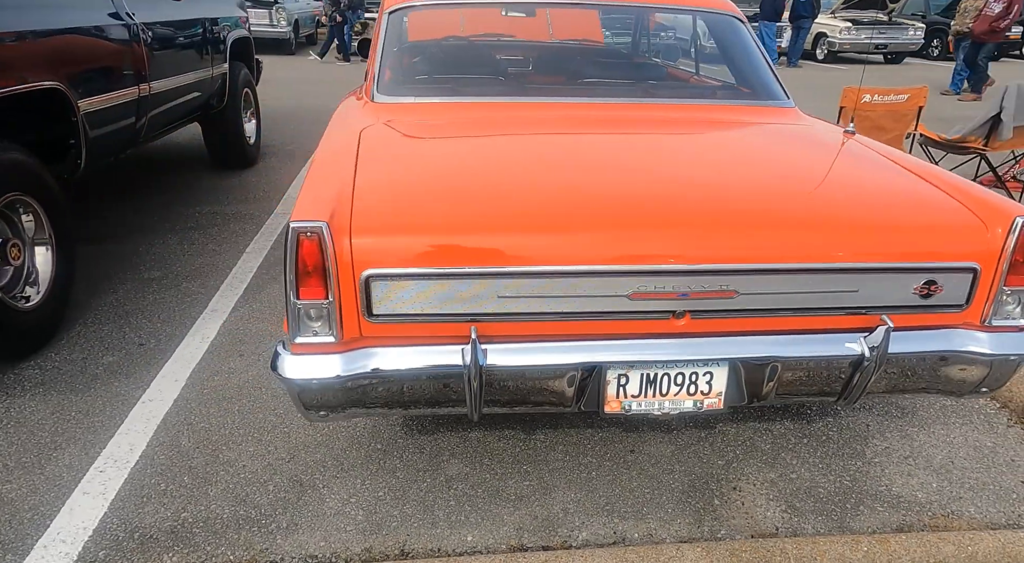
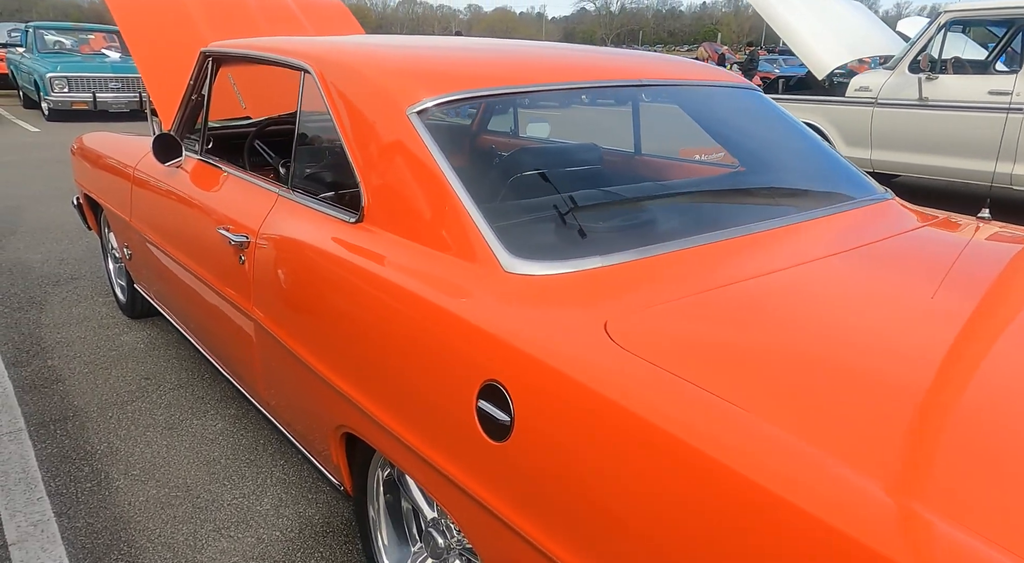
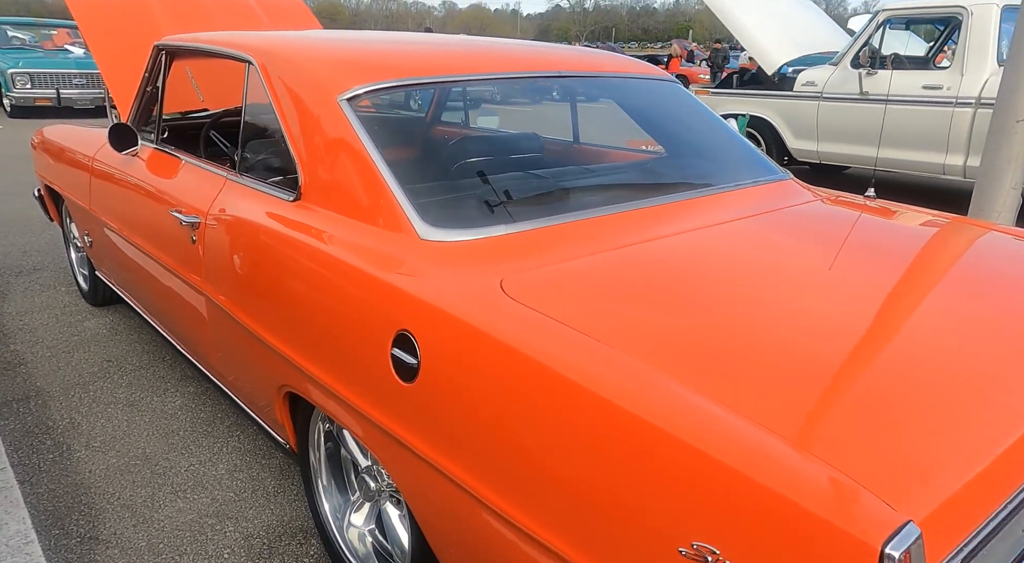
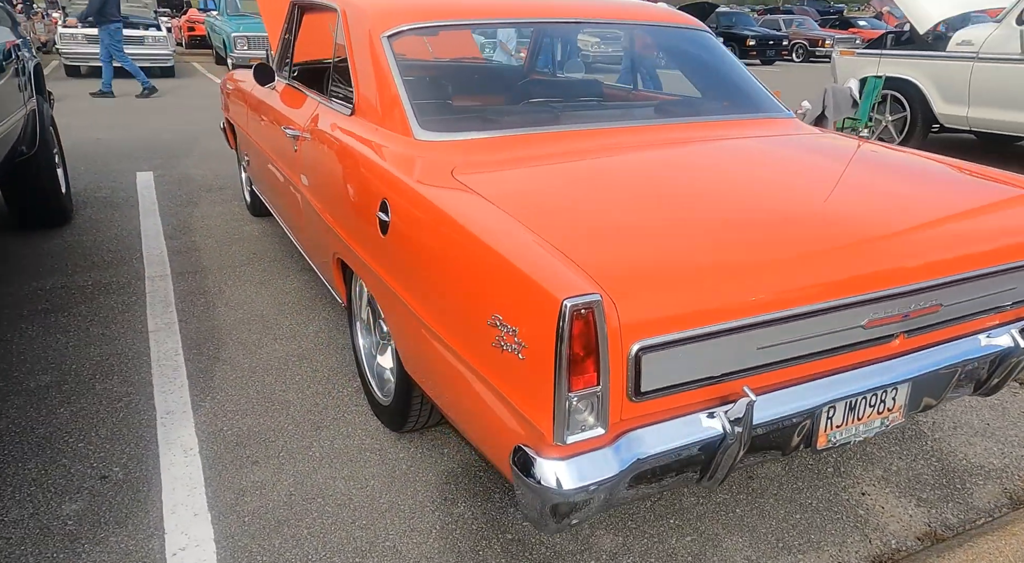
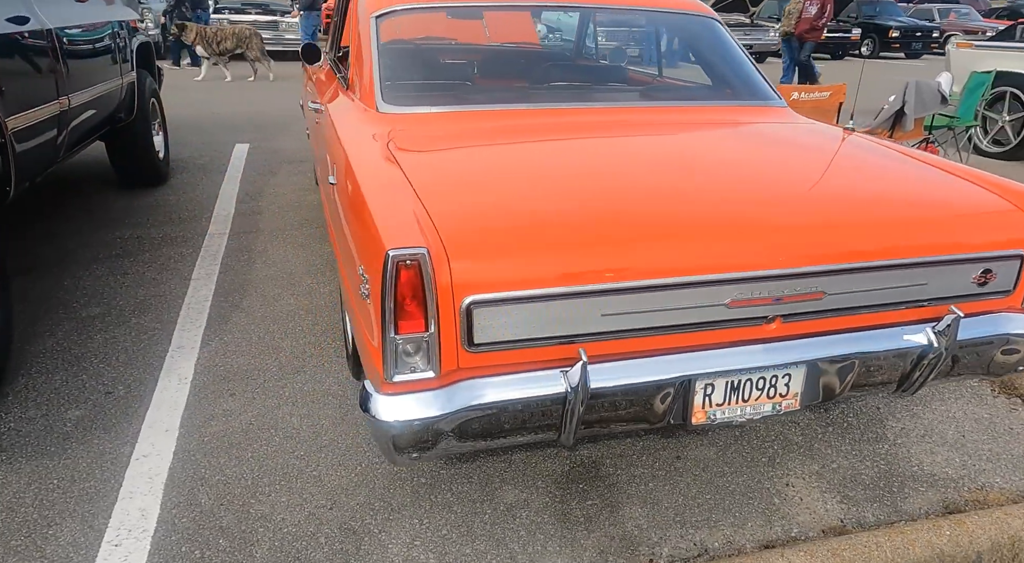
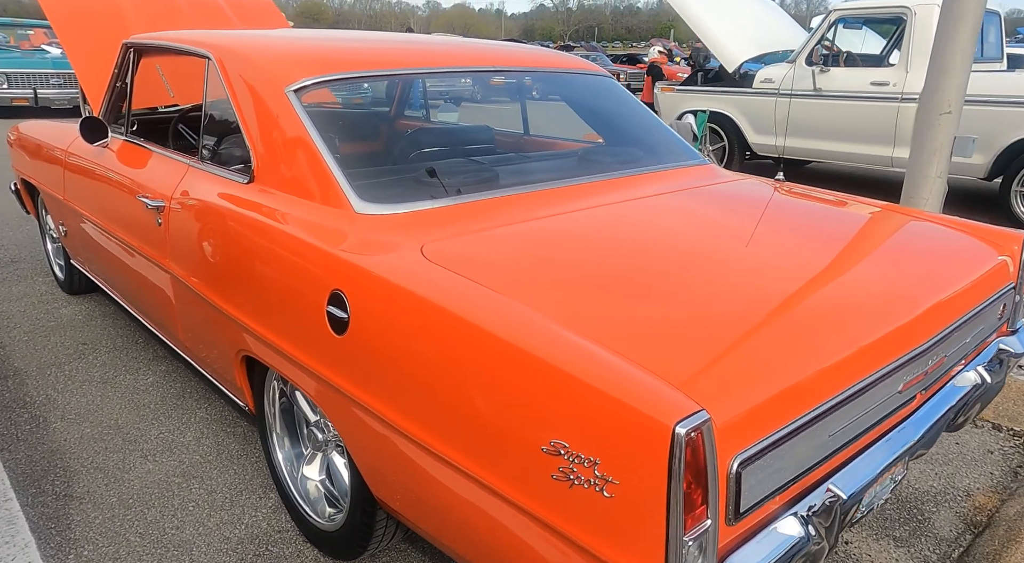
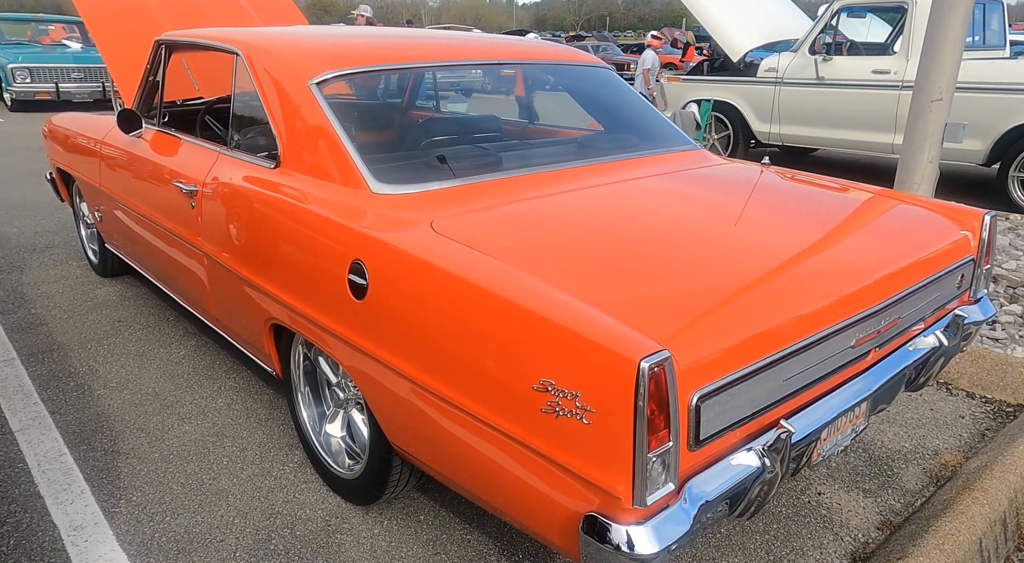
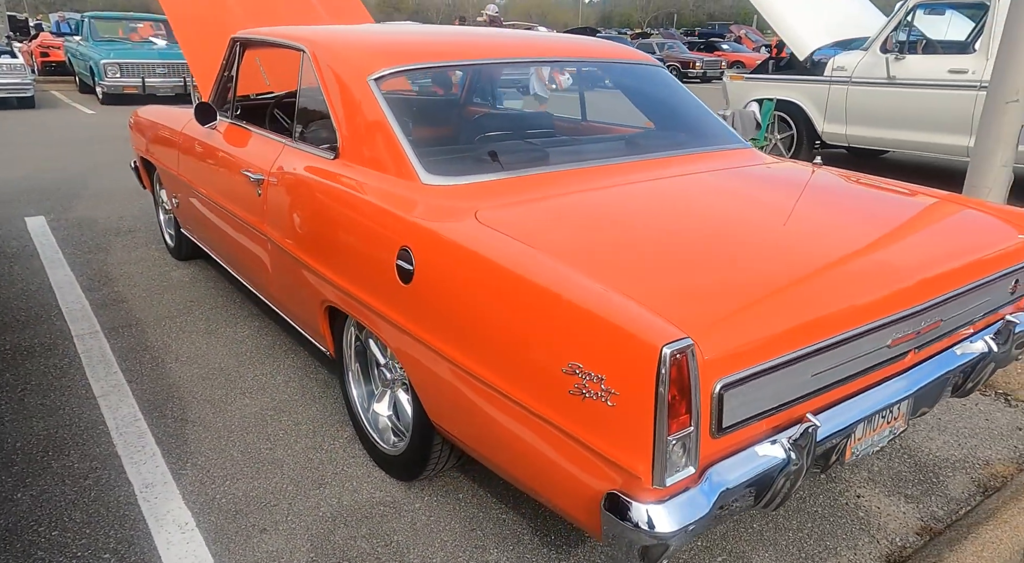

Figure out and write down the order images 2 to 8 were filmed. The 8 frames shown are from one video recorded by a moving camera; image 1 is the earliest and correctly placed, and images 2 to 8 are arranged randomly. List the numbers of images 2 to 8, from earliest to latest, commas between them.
5, 4, 8, 7, 6, 3, 2
